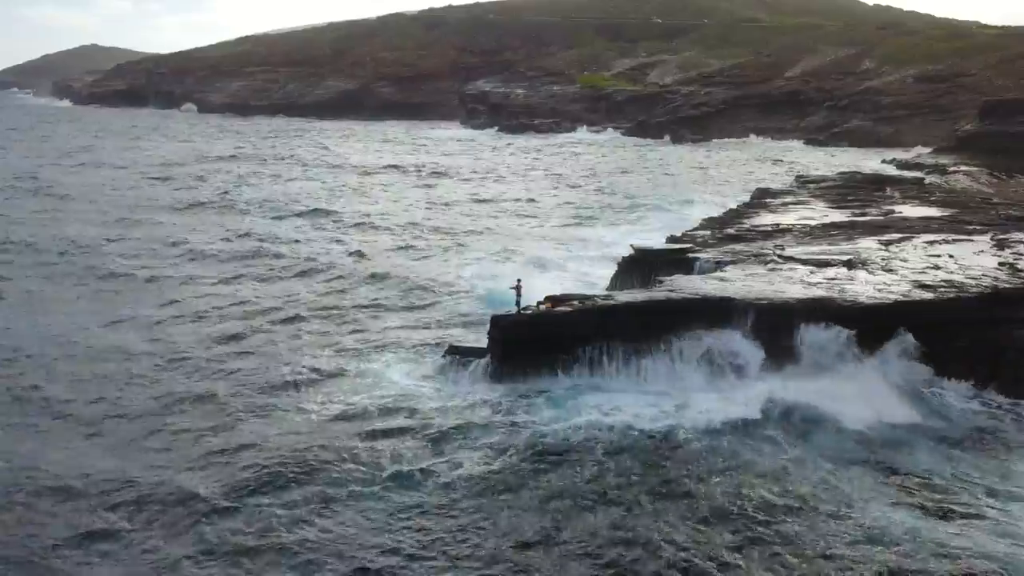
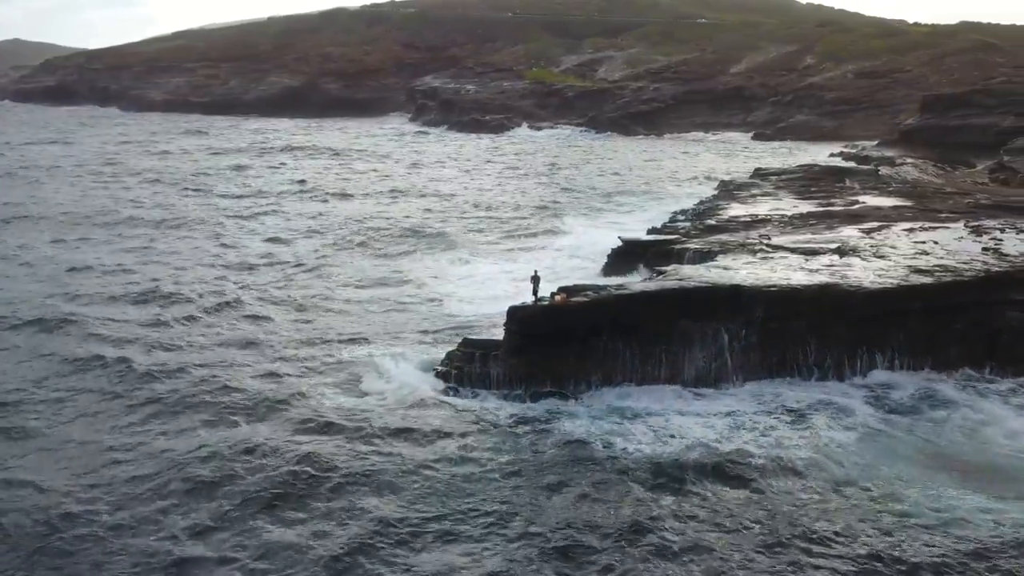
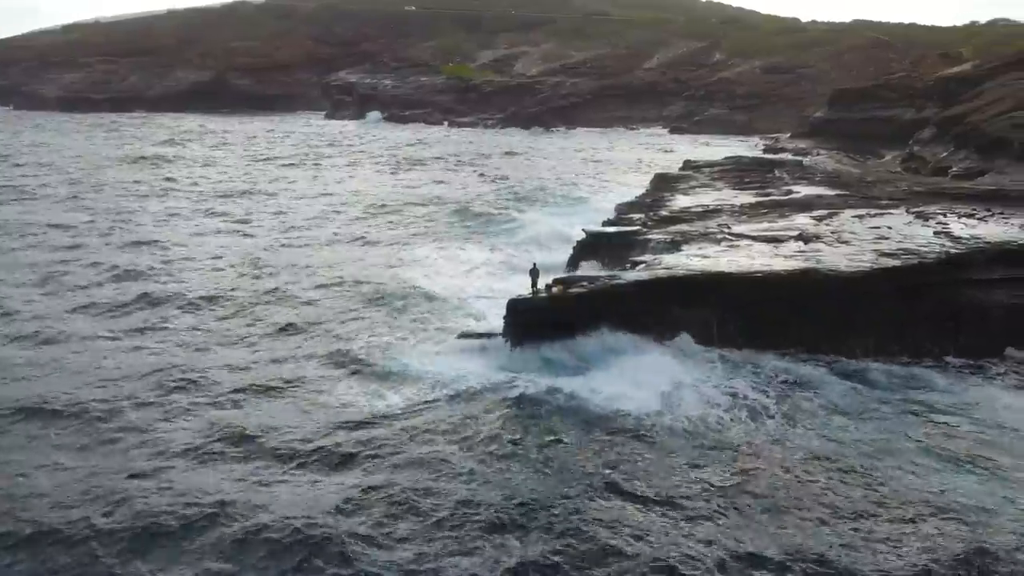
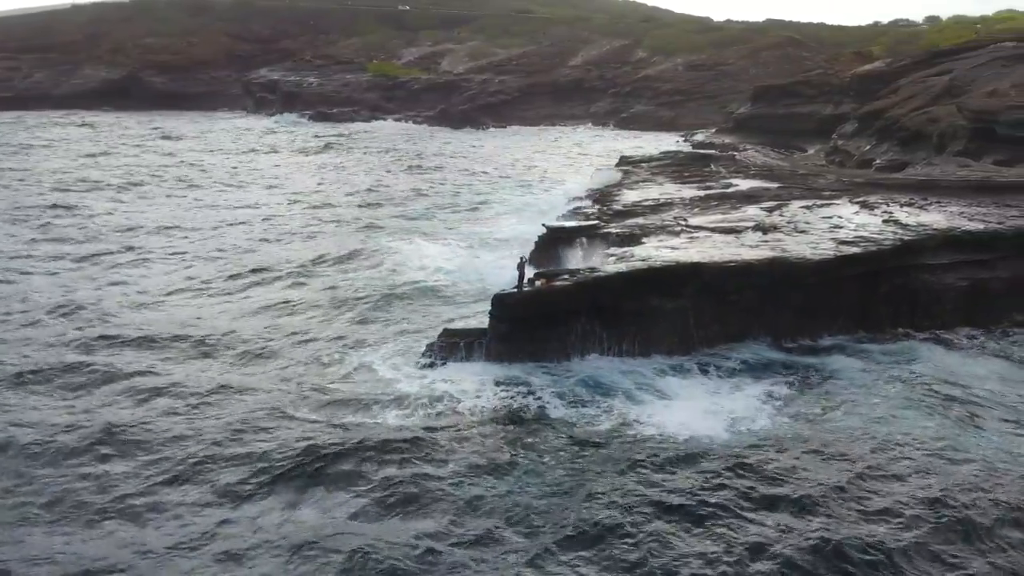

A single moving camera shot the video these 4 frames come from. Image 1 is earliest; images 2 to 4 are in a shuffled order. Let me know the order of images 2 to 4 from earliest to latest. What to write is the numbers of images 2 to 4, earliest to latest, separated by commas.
2, 3, 4
